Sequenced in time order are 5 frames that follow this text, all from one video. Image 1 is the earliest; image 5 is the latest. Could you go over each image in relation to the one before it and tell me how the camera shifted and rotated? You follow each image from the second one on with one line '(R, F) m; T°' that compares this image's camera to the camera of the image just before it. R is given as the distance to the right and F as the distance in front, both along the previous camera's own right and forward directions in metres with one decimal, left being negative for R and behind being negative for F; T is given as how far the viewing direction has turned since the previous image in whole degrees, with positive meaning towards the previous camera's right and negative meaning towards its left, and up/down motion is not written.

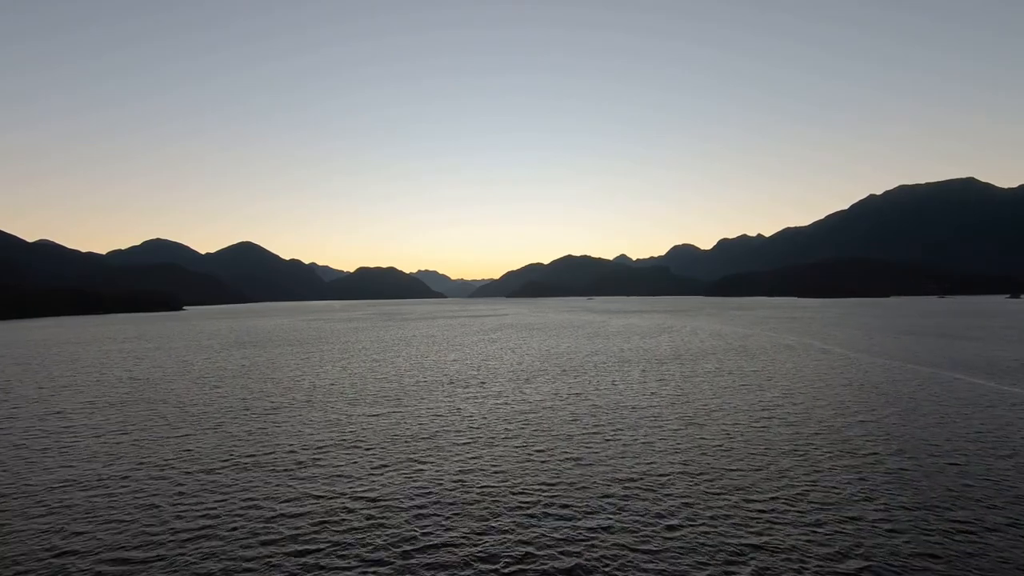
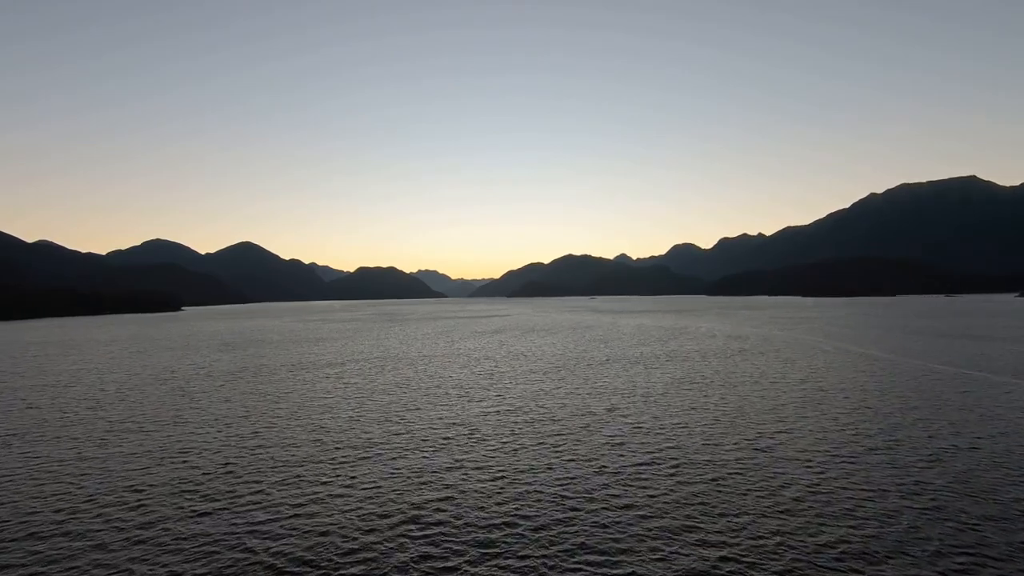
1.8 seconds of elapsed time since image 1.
(-0.7, +2.6) m; 0°
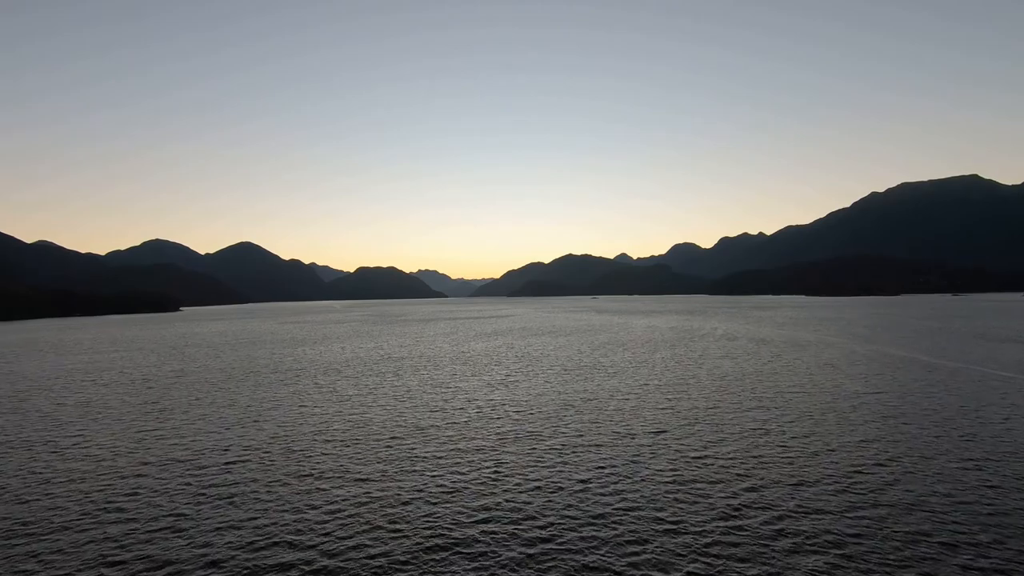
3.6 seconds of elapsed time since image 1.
(-0.7, +2.8) m; 0°
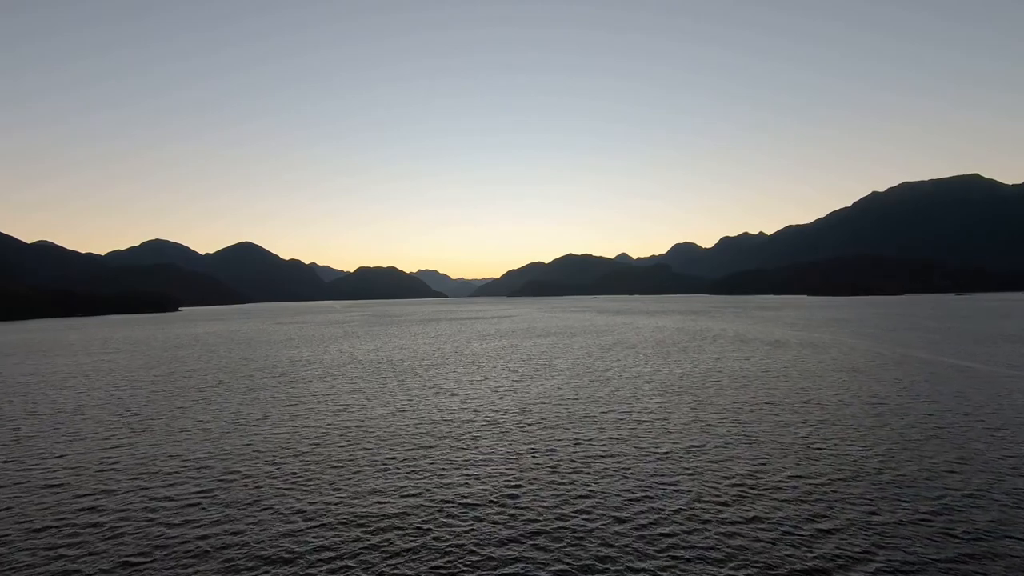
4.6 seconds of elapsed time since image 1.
(-0.4, +1.6) m; 0°
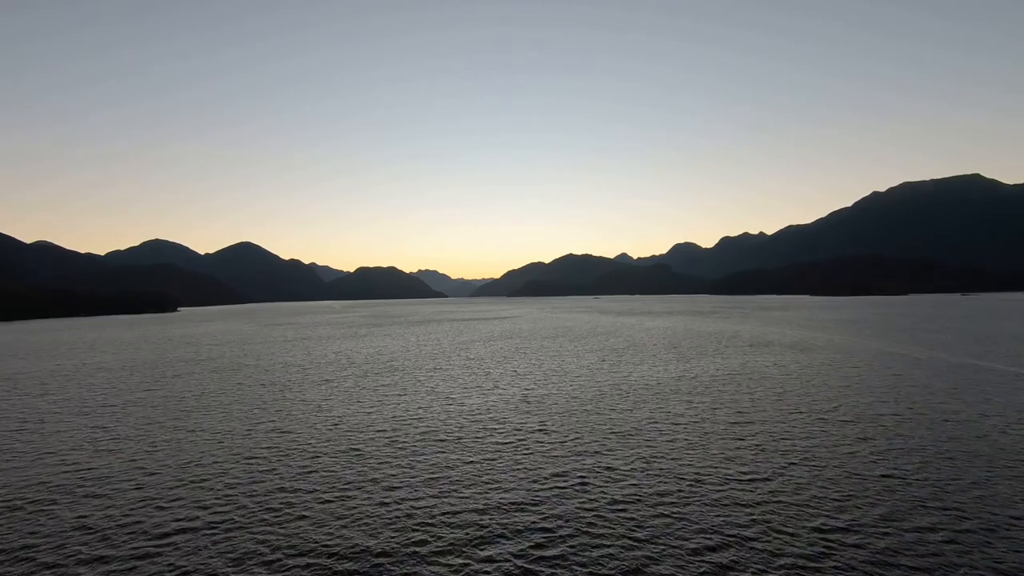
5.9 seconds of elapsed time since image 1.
(-0.5, +1.4) m; 0°
